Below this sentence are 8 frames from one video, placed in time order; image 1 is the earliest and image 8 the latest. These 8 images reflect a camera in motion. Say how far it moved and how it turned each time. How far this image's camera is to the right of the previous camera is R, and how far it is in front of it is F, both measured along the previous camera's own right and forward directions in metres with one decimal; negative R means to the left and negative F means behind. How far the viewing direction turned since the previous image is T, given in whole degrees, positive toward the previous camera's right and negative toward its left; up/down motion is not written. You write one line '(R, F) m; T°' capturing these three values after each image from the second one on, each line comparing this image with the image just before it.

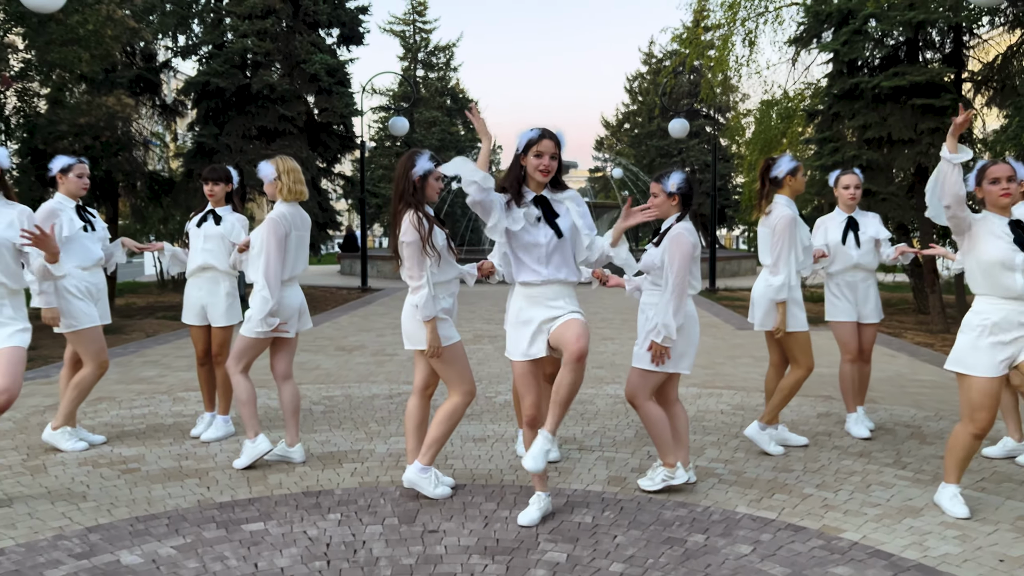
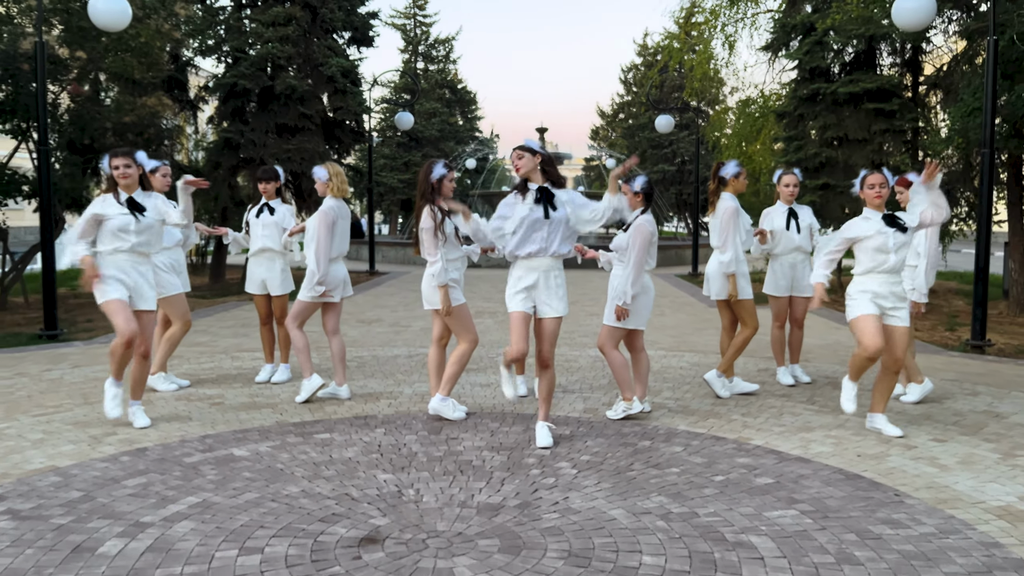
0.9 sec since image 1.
(0.0, -1.6) m; 0°
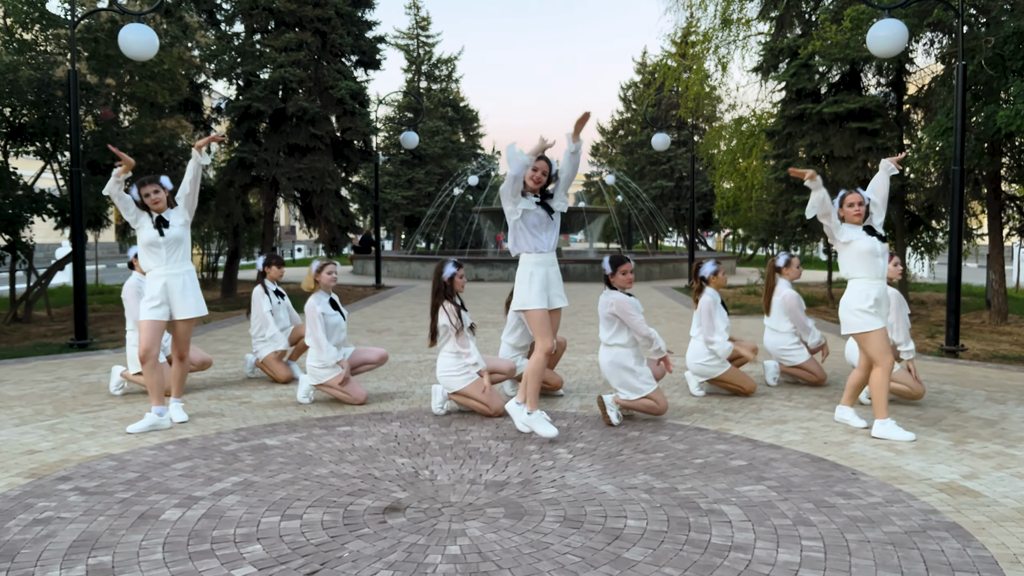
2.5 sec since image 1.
(0.0, -0.7) m; 0°
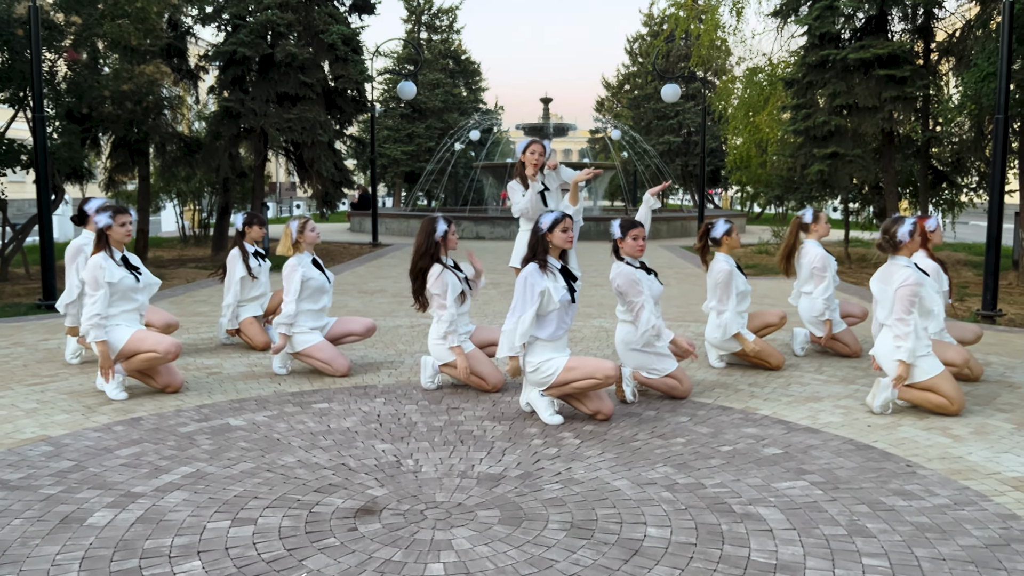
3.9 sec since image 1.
(0.0, +0.9) m; 0°
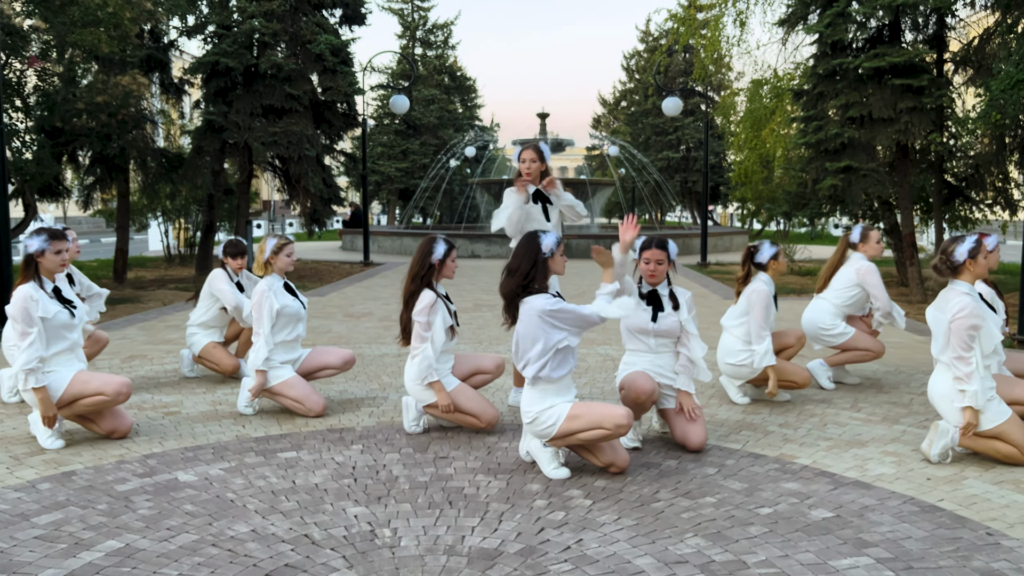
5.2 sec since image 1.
(0.0, +0.8) m; 0°
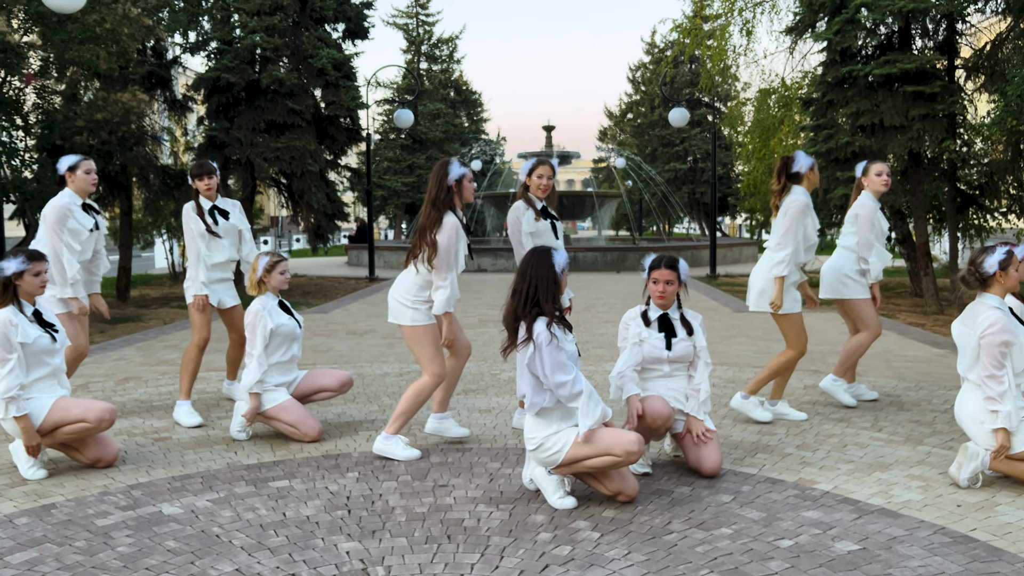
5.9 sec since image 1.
(0.0, +0.3) m; -1°
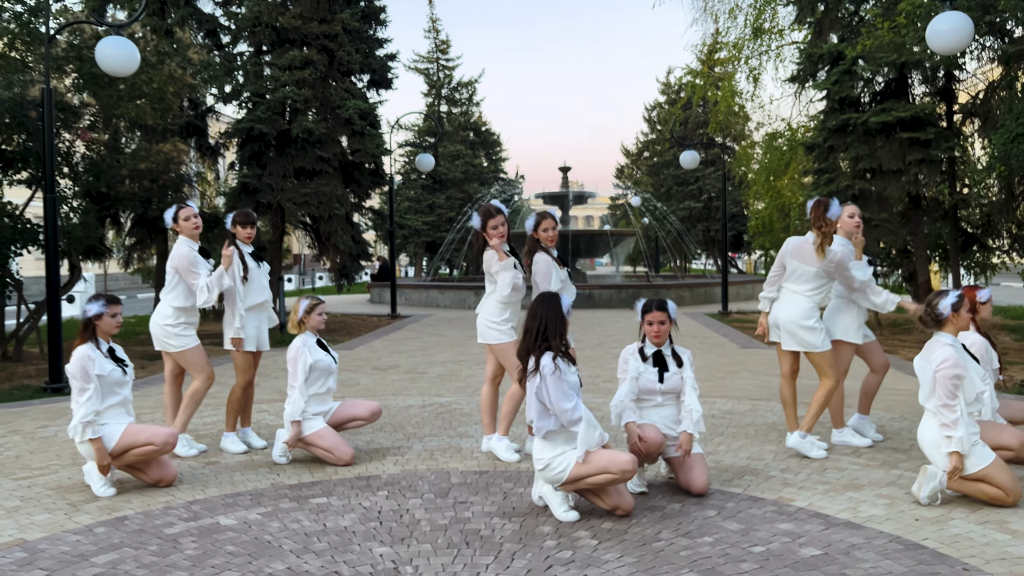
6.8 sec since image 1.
(+0.1, -0.7) m; -1°
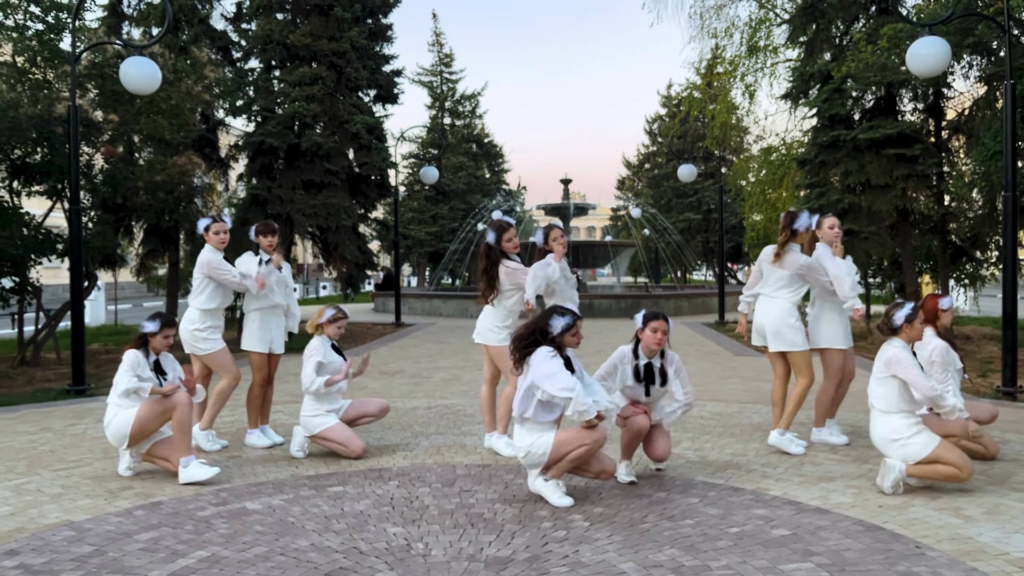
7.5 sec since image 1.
(0.0, -0.5) m; 0°
